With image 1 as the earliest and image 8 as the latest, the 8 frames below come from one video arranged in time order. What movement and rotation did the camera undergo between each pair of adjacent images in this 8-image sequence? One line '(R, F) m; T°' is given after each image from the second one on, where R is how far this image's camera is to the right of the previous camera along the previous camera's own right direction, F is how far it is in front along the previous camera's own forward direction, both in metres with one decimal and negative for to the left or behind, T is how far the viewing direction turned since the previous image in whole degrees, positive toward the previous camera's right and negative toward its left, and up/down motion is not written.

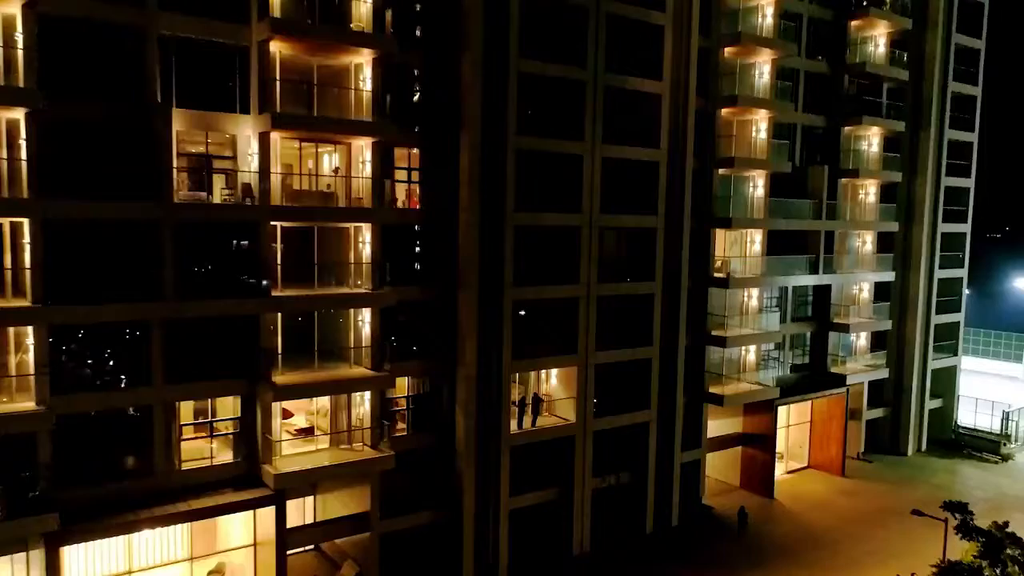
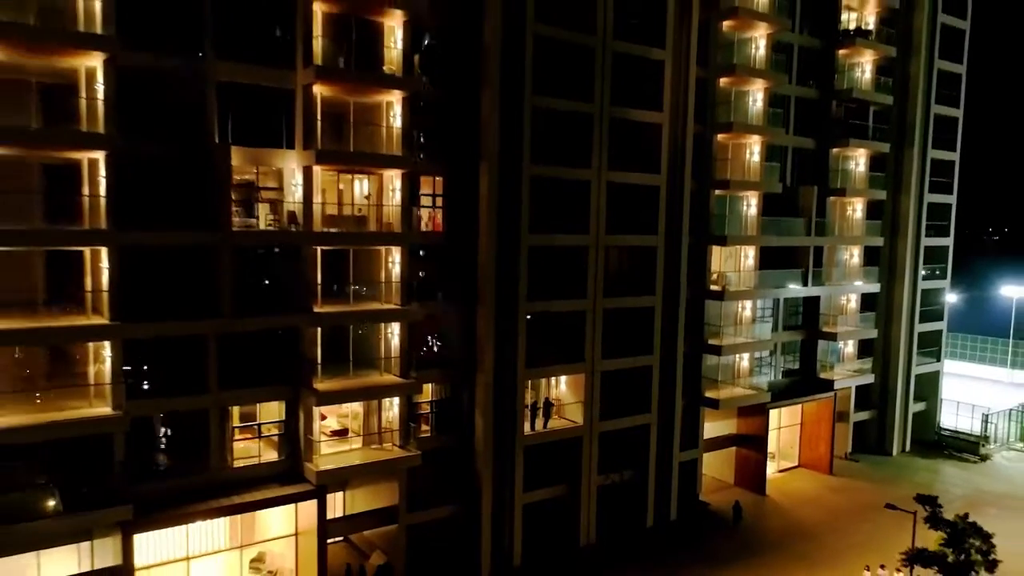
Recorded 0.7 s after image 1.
(-0.6, -2.2) m; 0°
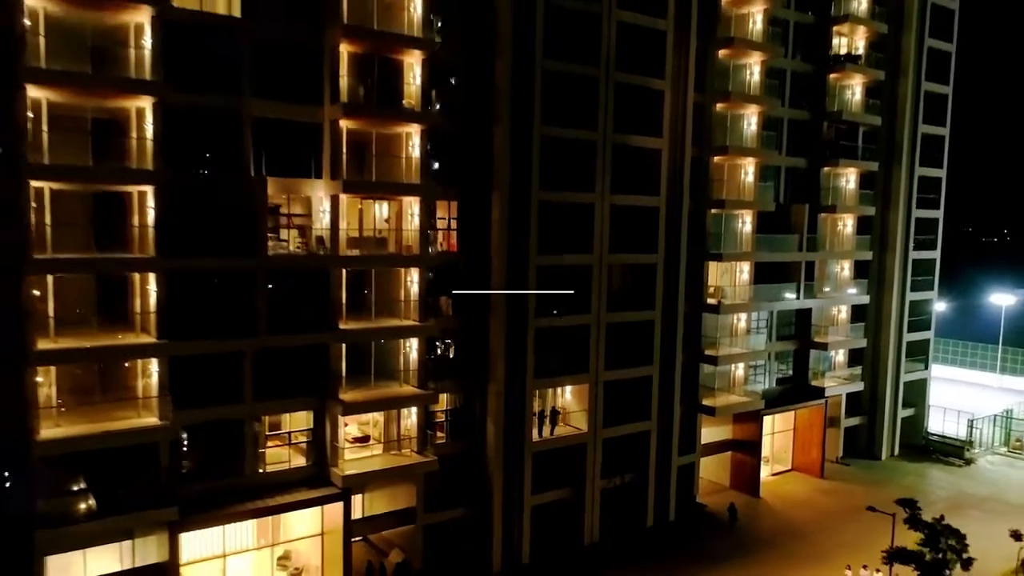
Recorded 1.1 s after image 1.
(-0.4, -1.8) m; 0°
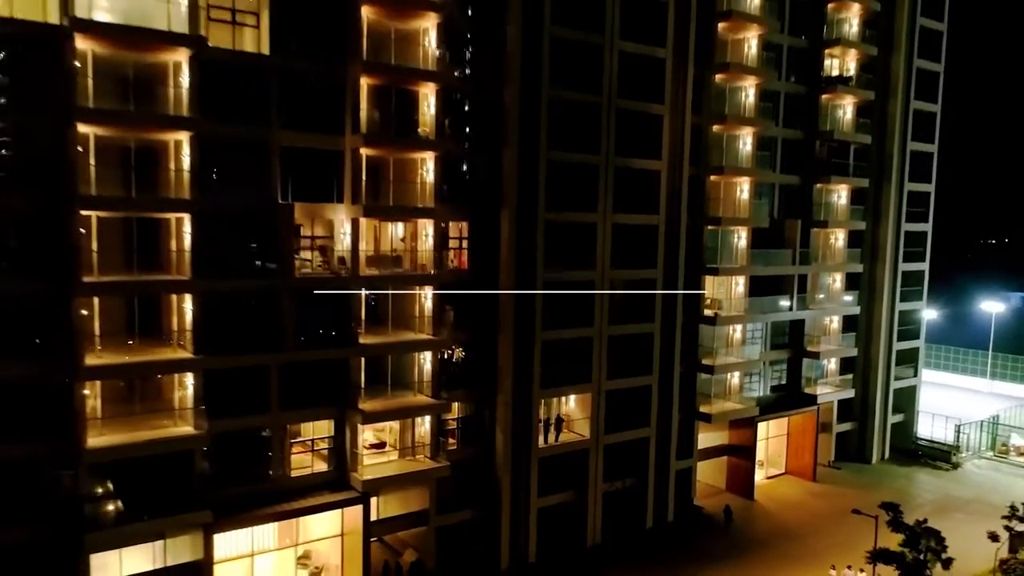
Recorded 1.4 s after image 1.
(-0.3, -1.6) m; 0°
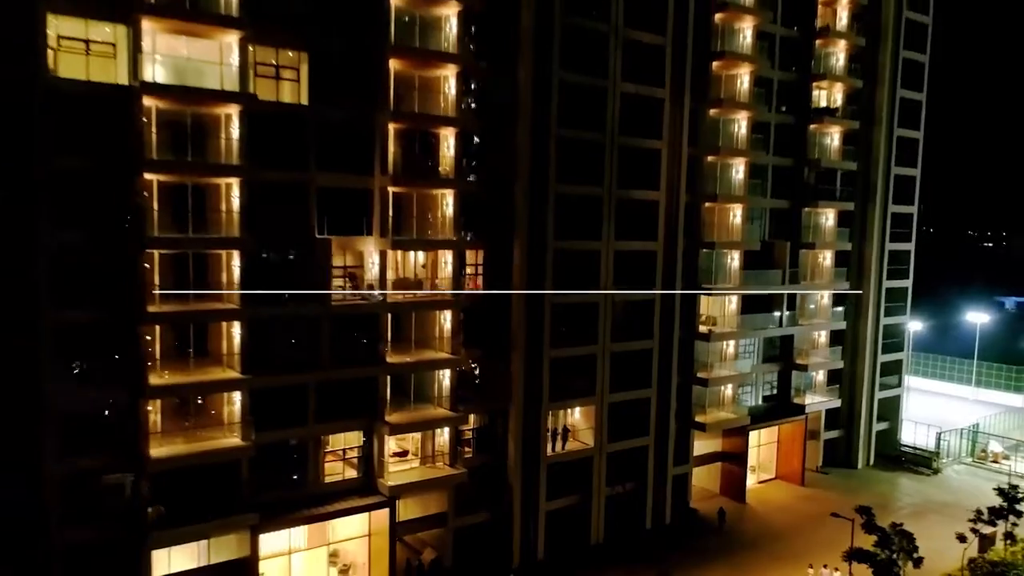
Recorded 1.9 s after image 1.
(-0.5, -2.7) m; 0°
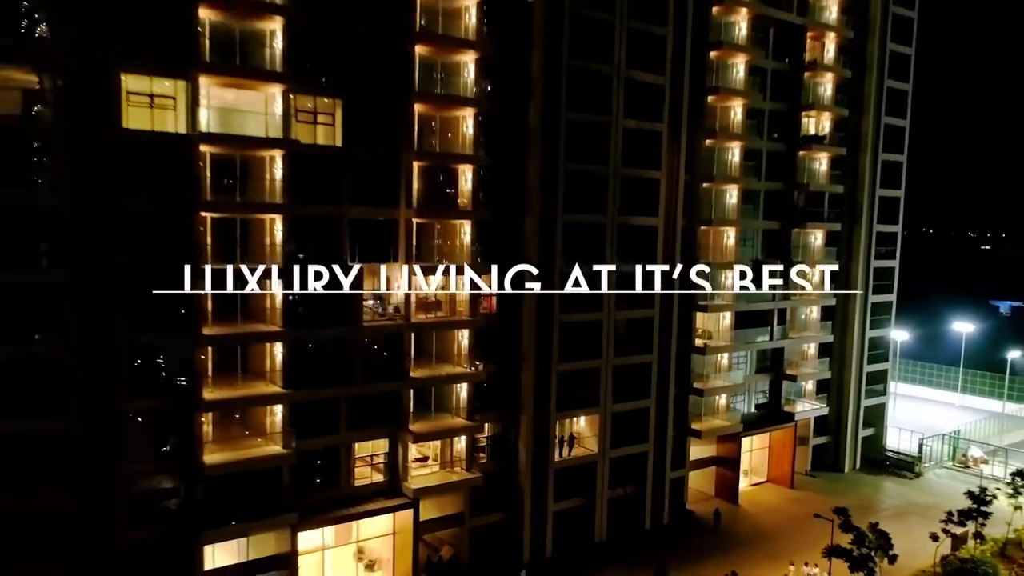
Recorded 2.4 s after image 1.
(-0.6, -2.8) m; 0°
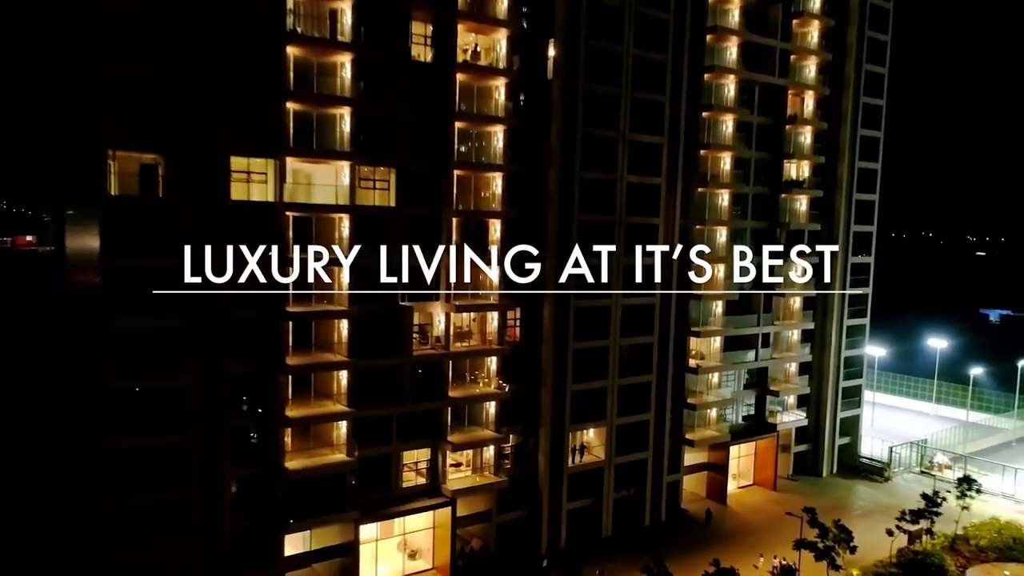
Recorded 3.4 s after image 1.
(-1.3, -5.9) m; 0°
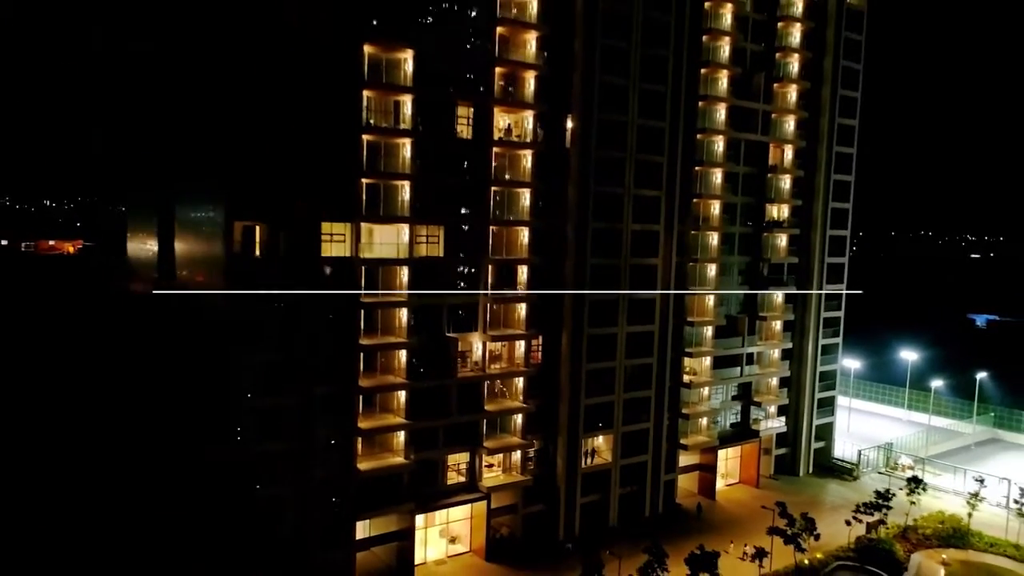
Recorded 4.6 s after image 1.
(-1.7, -7.8) m; 0°
